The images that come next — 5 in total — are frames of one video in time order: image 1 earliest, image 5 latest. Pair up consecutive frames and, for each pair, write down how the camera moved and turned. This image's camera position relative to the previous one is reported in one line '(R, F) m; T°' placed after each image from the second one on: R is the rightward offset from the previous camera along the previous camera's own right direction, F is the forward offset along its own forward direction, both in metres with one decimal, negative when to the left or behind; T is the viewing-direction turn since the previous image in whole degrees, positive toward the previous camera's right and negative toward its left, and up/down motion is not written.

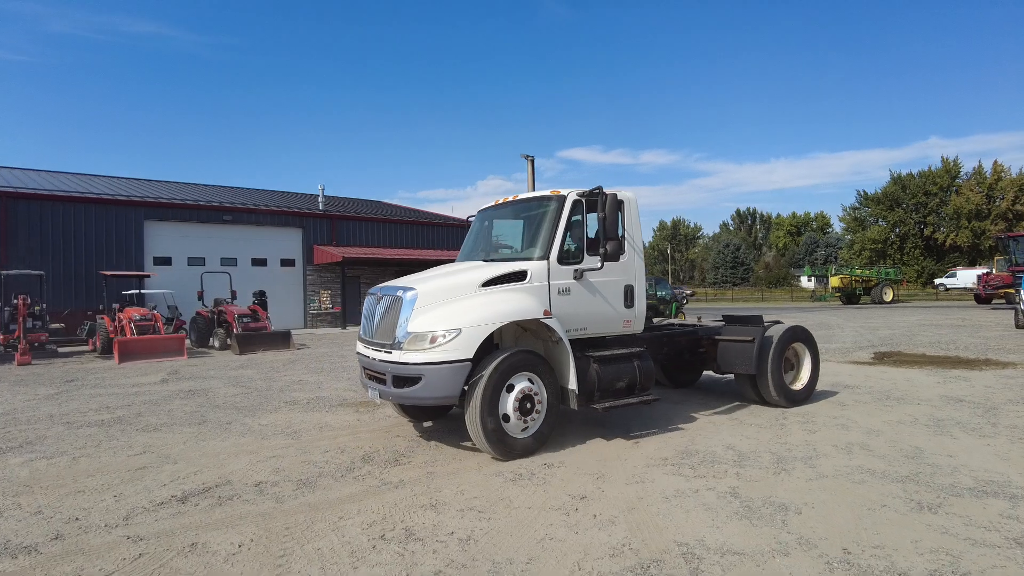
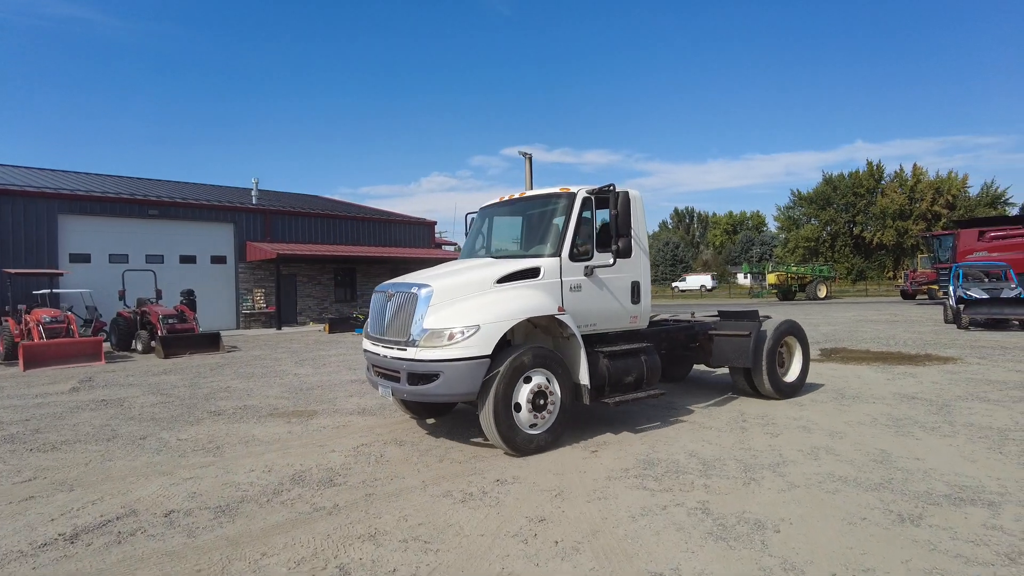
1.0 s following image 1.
(0.0, +0.4) m; +5°
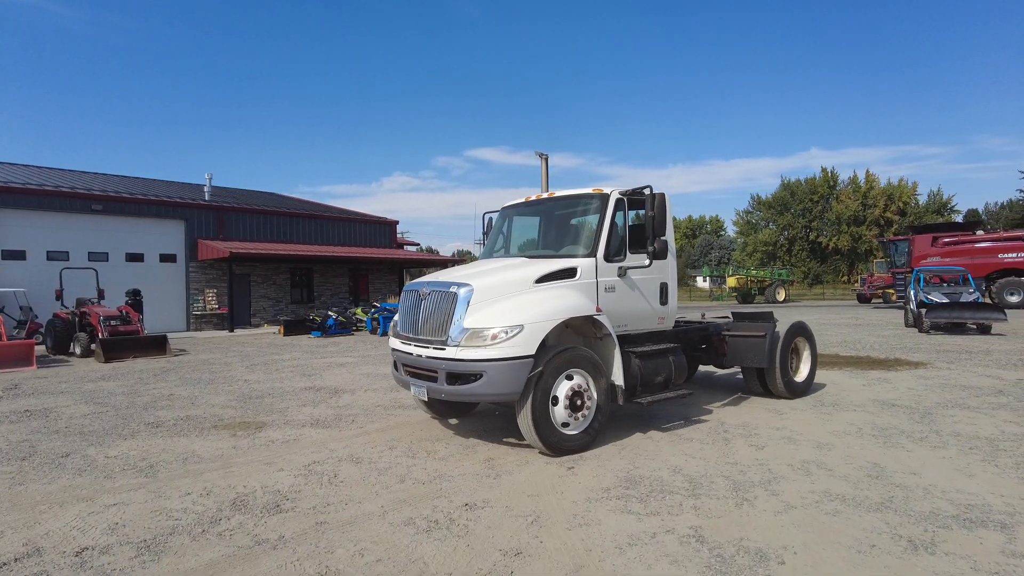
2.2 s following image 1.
(0.0, +0.4) m; +3°
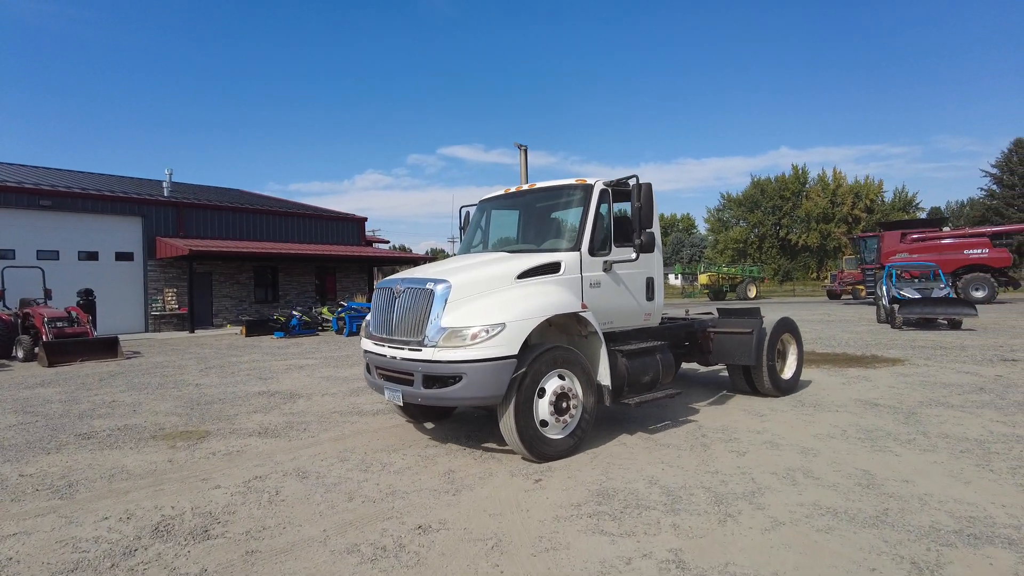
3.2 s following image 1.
(+0.1, +0.4) m; +2°
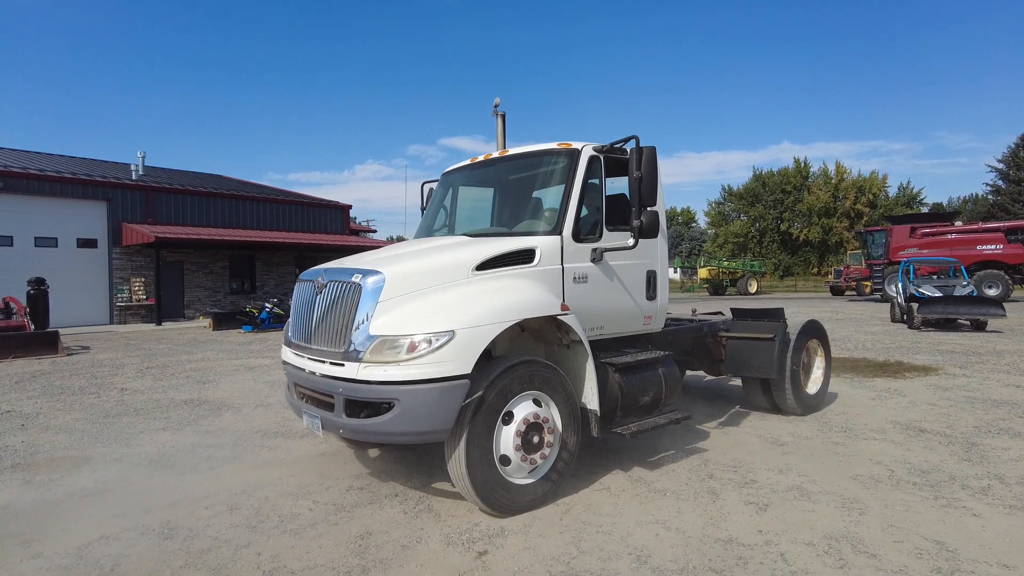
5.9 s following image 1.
(+0.3, +1.1) m; 0°
